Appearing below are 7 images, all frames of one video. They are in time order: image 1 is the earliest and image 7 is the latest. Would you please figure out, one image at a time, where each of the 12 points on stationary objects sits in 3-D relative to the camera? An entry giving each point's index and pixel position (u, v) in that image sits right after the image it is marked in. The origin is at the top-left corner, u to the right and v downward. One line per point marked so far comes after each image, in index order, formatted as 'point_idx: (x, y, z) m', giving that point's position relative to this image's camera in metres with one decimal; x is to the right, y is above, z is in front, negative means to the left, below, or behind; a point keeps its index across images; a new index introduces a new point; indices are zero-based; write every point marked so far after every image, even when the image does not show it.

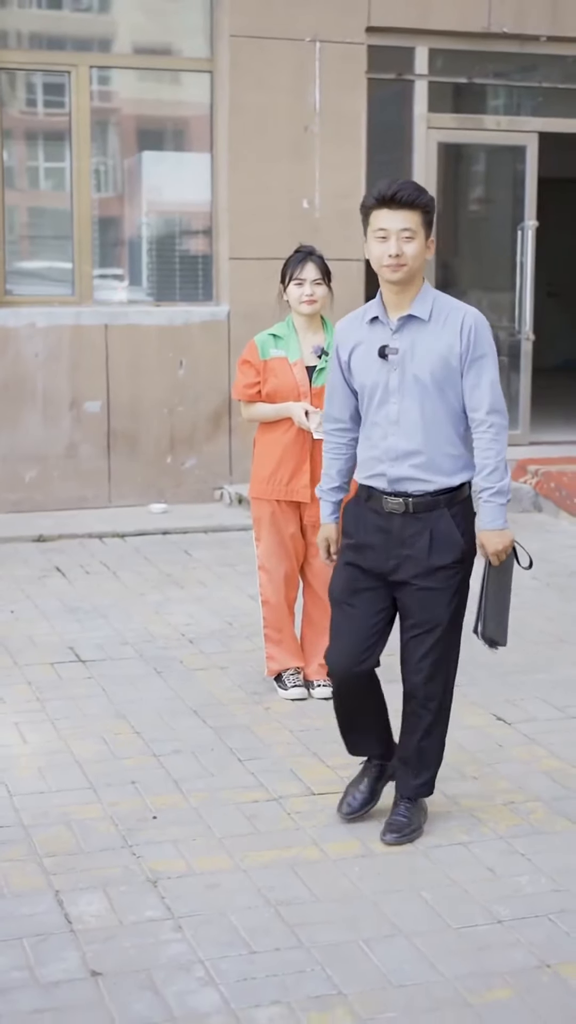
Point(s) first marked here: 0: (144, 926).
0: (-0.3, -0.9, +3.6) m
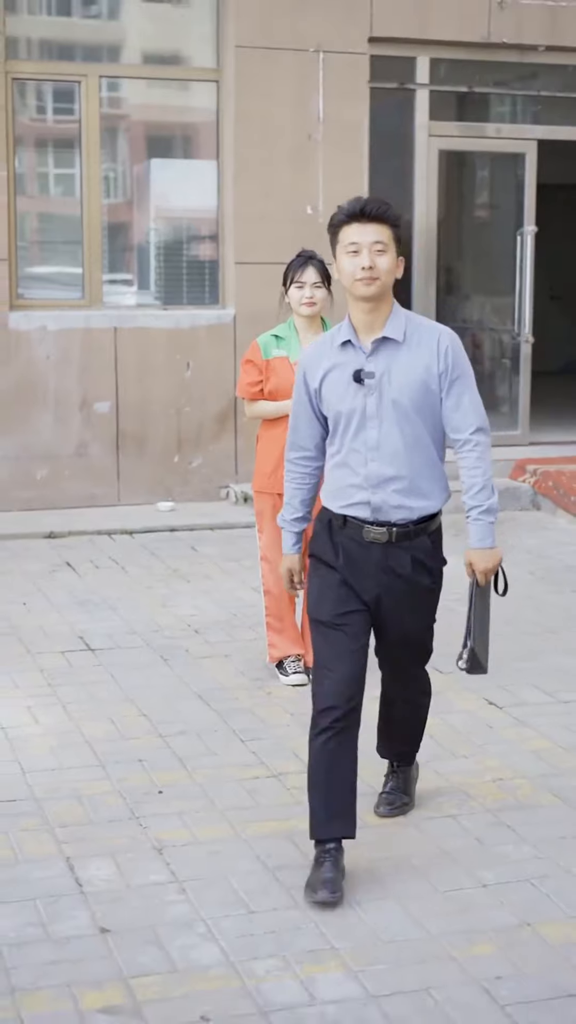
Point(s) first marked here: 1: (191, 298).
0: (-0.3, -0.9, +3.8) m
1: (-0.6, +1.3, +9.5) m
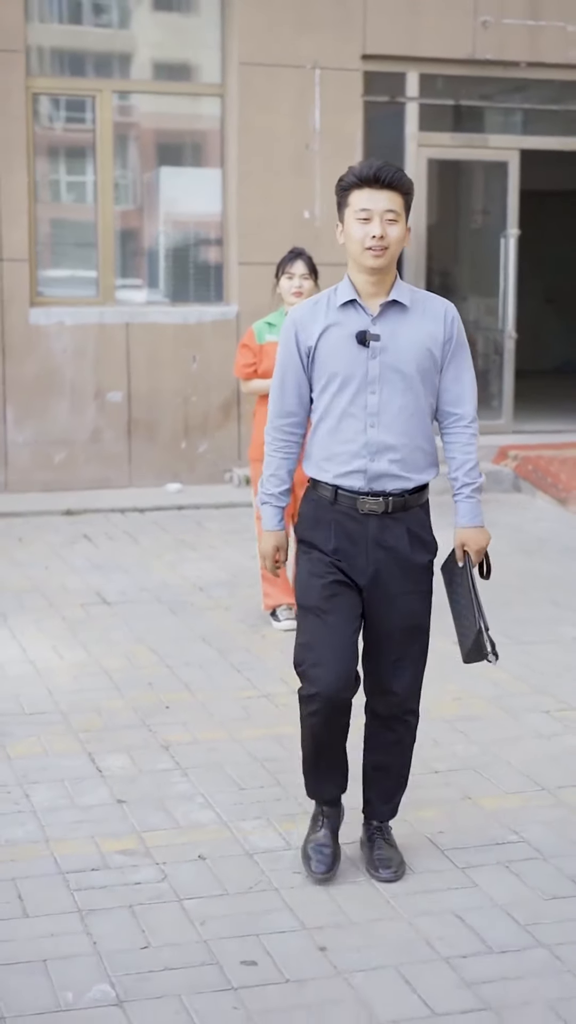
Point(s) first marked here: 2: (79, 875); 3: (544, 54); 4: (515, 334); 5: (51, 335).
0: (-0.4, -0.7, +4.6) m
1: (-0.6, +1.4, +10.3) m
2: (-0.5, -0.9, +3.8) m
3: (+1.7, +3.0, +10.6) m
4: (+1.6, +1.3, +11.4) m
5: (-1.4, +1.1, +9.8) m
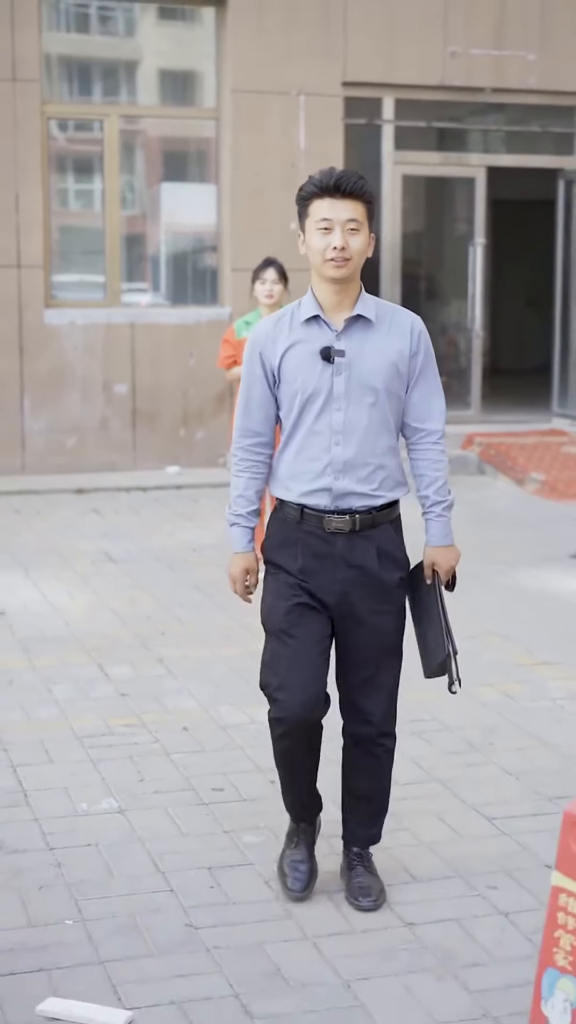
0: (-0.5, -0.6, +5.8) m
1: (-0.7, +1.5, +11.5) m
2: (-0.6, -0.7, +5.0) m
3: (+1.6, +3.2, +11.8) m
4: (+1.5, +1.4, +12.5) m
5: (-1.5, +1.2, +11.0) m
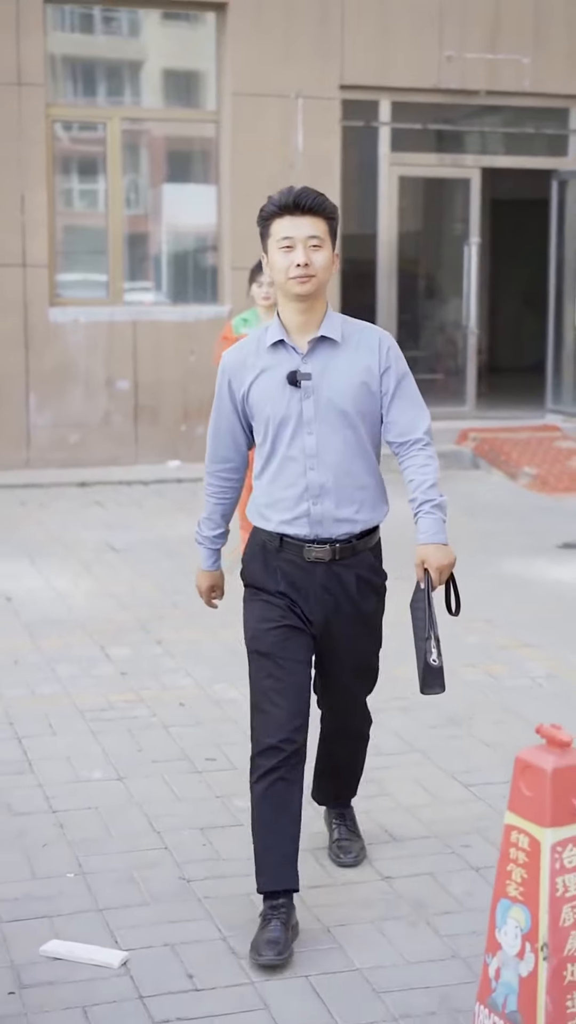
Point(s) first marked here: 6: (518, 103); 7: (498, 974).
0: (-0.5, -0.5, +6.1) m
1: (-0.7, +1.6, +11.8) m
2: (-0.6, -0.7, +5.3) m
3: (+1.6, +3.2, +12.1) m
4: (+1.5, +1.4, +12.8) m
5: (-1.5, +1.3, +11.3) m
6: (+1.7, +3.1, +12.3) m
7: (+0.4, -0.8, +2.7) m
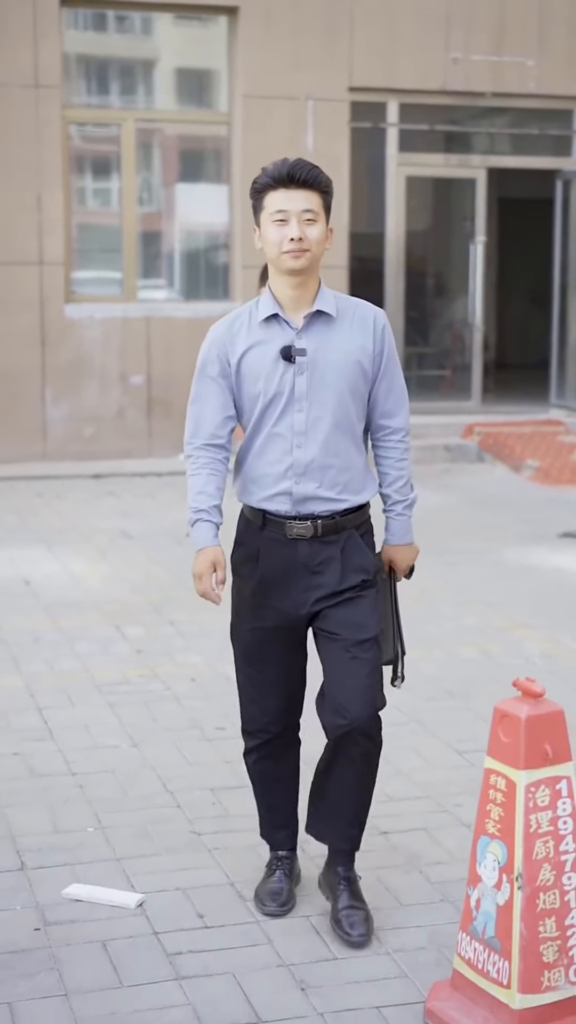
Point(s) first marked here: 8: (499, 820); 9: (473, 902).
0: (-0.5, -0.5, +6.4) m
1: (-0.6, +1.6, +12.1) m
2: (-0.6, -0.6, +5.6) m
3: (+1.7, +3.3, +12.4) m
4: (+1.6, +1.5, +13.1) m
5: (-1.5, +1.3, +11.6) m
6: (+1.8, +3.2, +12.6) m
7: (+0.4, -0.7, +3.0) m
8: (+0.4, -0.6, +3.0) m
9: (+0.3, -0.7, +3.1) m
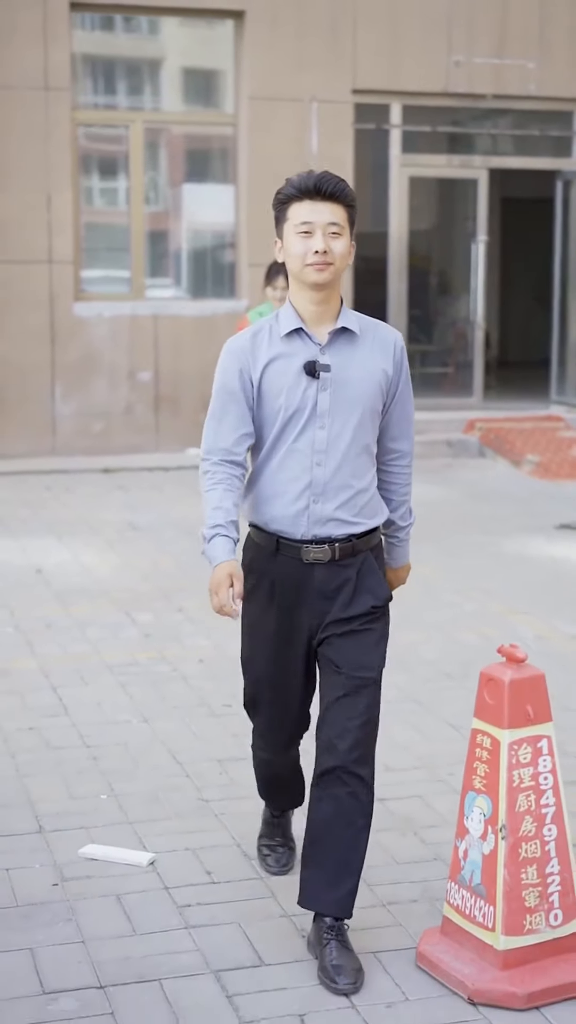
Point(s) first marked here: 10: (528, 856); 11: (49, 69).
0: (-0.5, -0.4, +6.6) m
1: (-0.6, +1.7, +12.3) m
2: (-0.6, -0.6, +5.8) m
3: (+1.7, +3.3, +12.6) m
4: (+1.6, +1.5, +13.3) m
5: (-1.4, +1.4, +11.8) m
6: (+1.9, +3.2, +12.8) m
7: (+0.4, -0.7, +3.3) m
8: (+0.4, -0.5, +3.2) m
9: (+0.4, -0.7, +3.3) m
10: (+0.5, -0.7, +3.2) m
11: (-1.7, +3.1, +11.4) m
